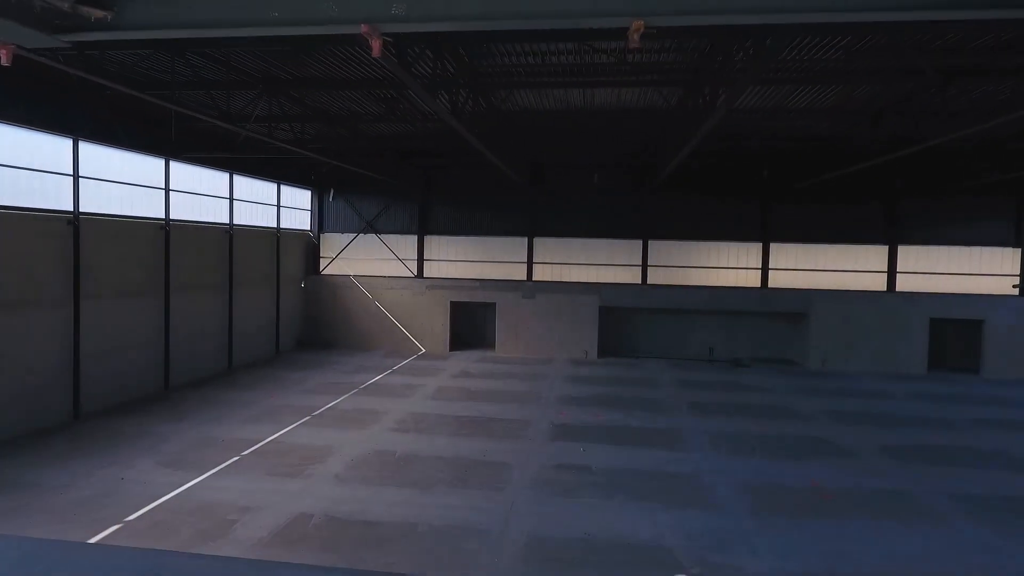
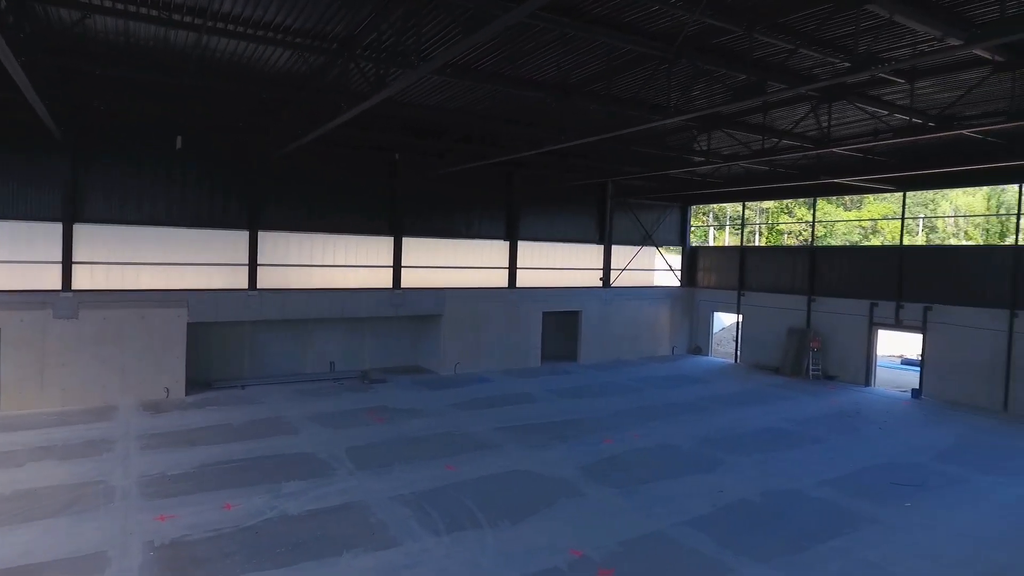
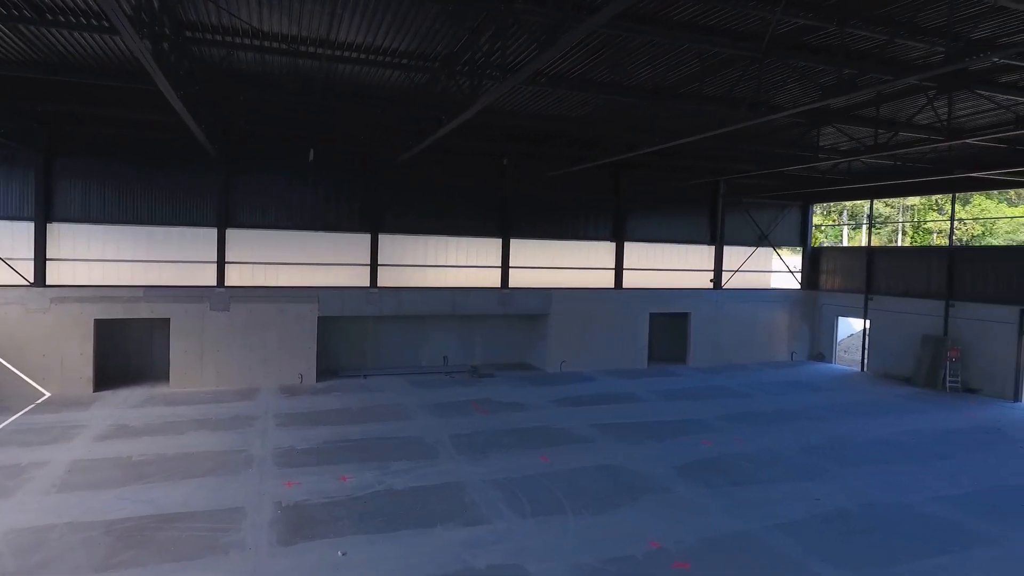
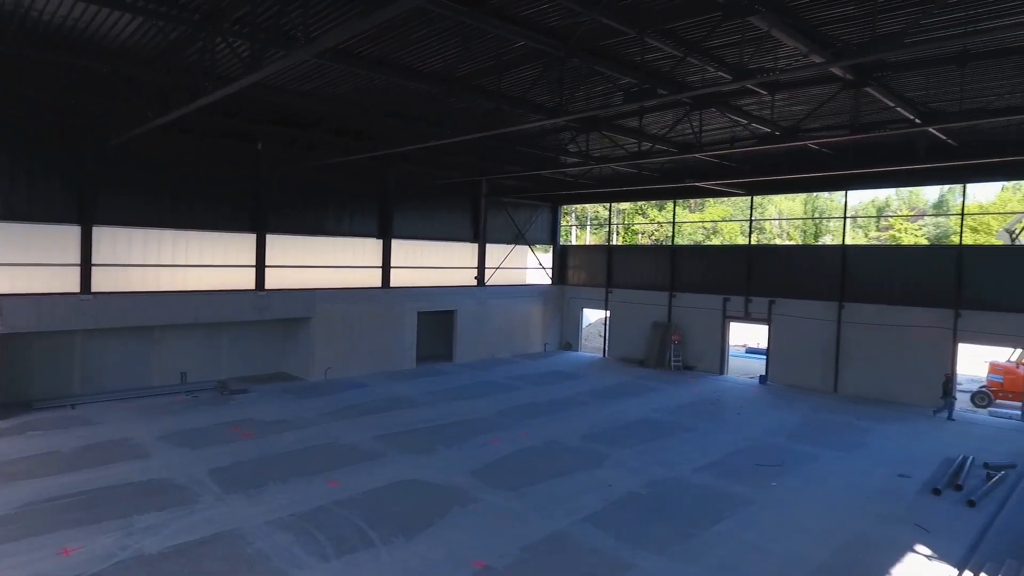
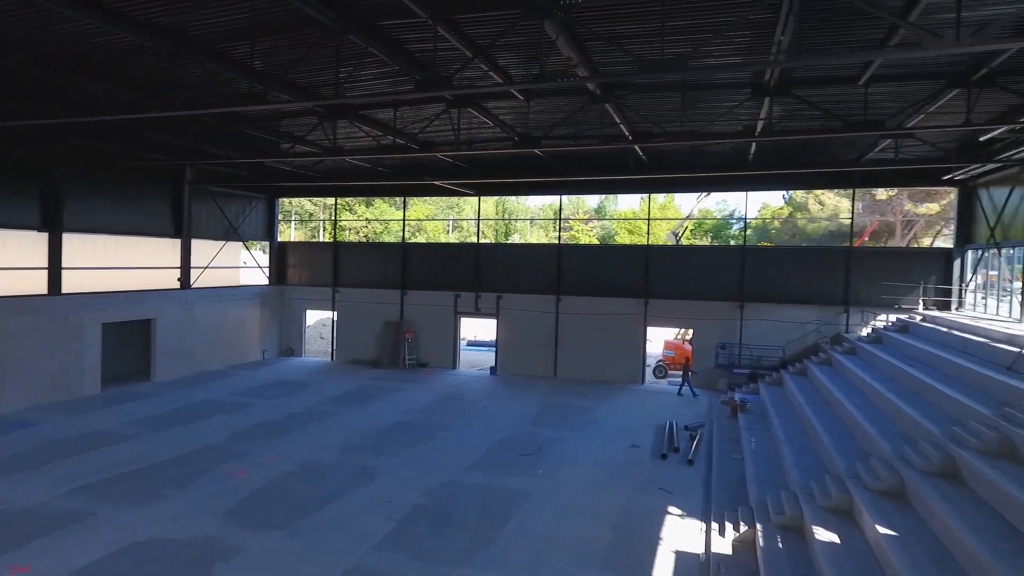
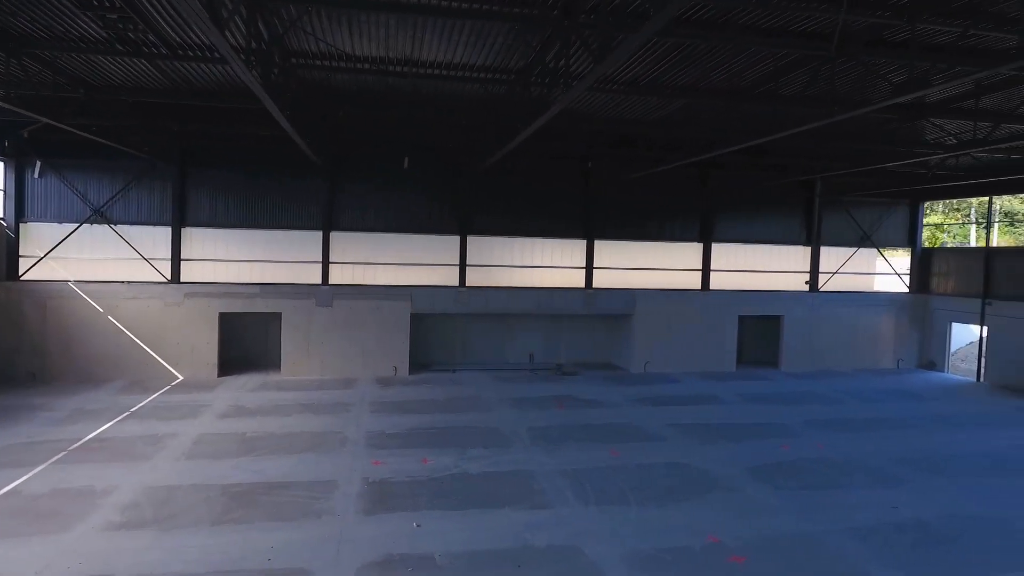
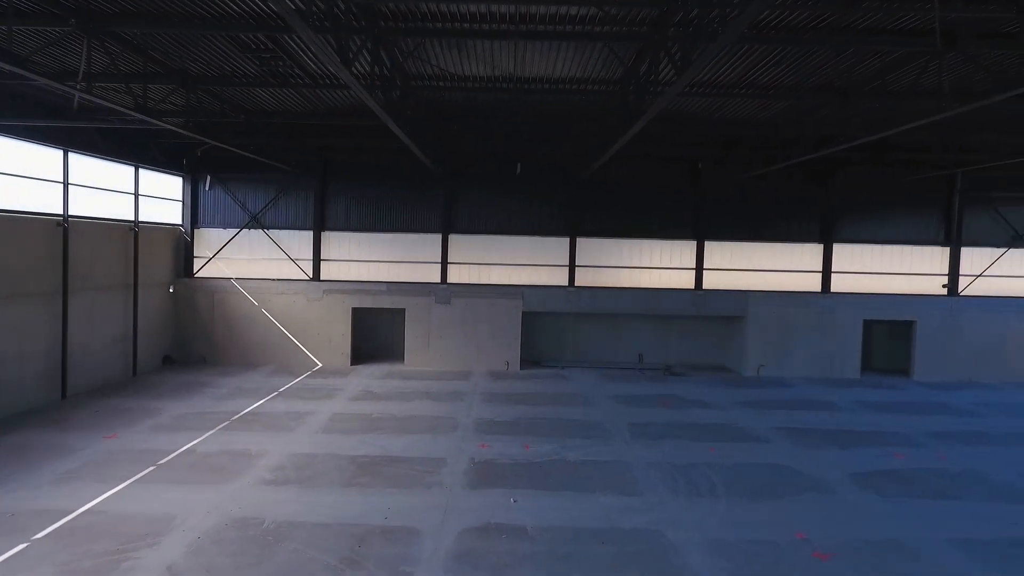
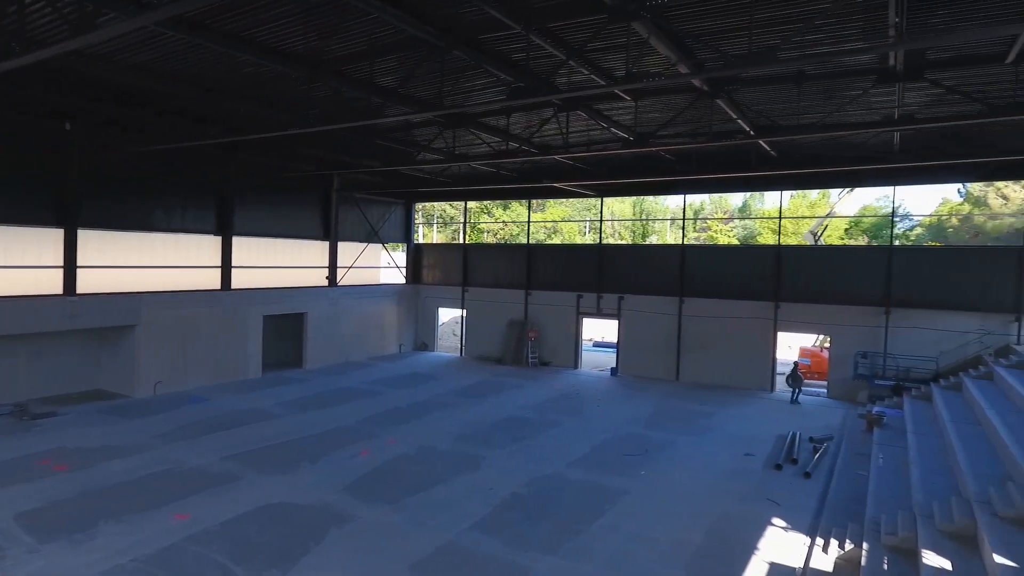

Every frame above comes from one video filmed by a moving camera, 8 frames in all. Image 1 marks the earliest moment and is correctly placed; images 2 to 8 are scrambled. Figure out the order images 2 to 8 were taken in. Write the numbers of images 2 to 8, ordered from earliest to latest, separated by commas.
7, 6, 3, 2, 4, 8, 5
